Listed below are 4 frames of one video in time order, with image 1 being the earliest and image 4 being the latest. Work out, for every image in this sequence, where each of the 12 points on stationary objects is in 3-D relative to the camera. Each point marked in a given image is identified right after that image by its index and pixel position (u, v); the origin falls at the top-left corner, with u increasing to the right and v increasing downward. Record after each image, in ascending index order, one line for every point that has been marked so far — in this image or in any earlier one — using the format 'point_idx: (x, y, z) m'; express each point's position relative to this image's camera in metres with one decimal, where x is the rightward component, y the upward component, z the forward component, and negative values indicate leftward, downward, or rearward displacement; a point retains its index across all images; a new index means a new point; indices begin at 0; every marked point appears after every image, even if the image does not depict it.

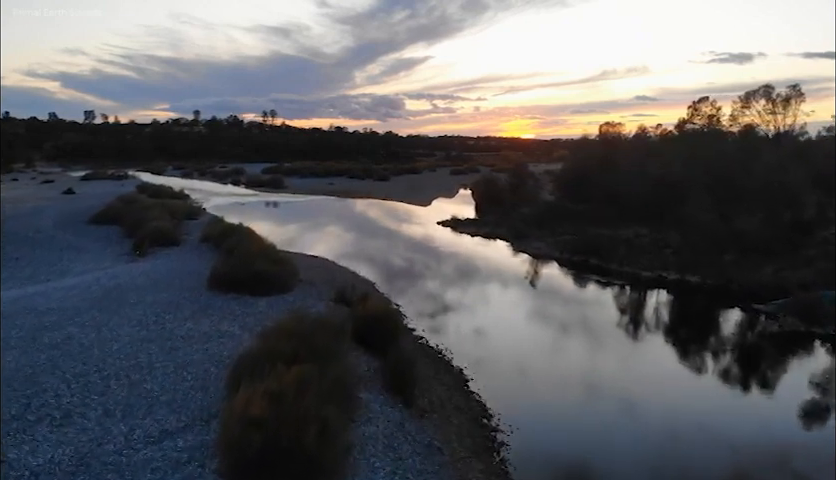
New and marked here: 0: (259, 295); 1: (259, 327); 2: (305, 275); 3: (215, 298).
0: (-4.1, -1.4, +15.8) m
1: (-3.3, -1.9, +13.0) m
2: (-3.6, -1.1, +19.6) m
3: (-5.0, -1.5, +15.5) m
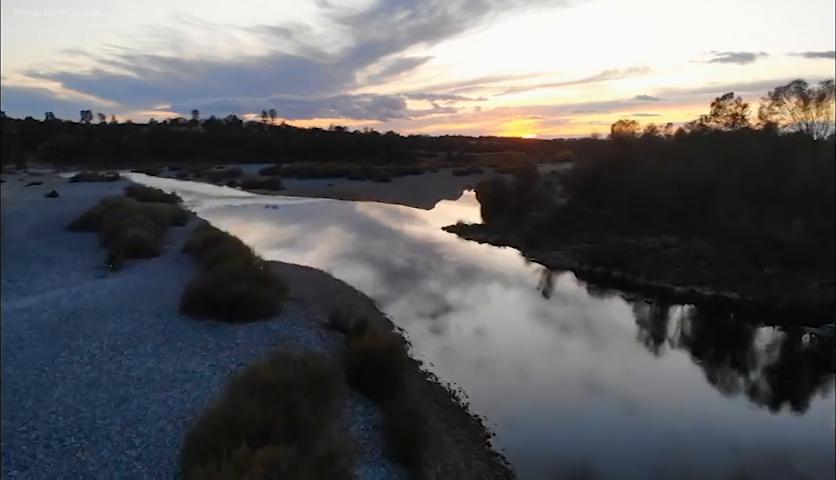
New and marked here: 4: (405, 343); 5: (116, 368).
0: (-4.0, -1.7, +13.6) m
1: (-3.2, -2.2, +10.7) m
2: (-3.4, -1.4, +17.3) m
3: (-4.9, -1.8, +13.2) m
4: (-0.3, -2.6, +15.0) m
5: (-5.3, -2.3, +11.1) m
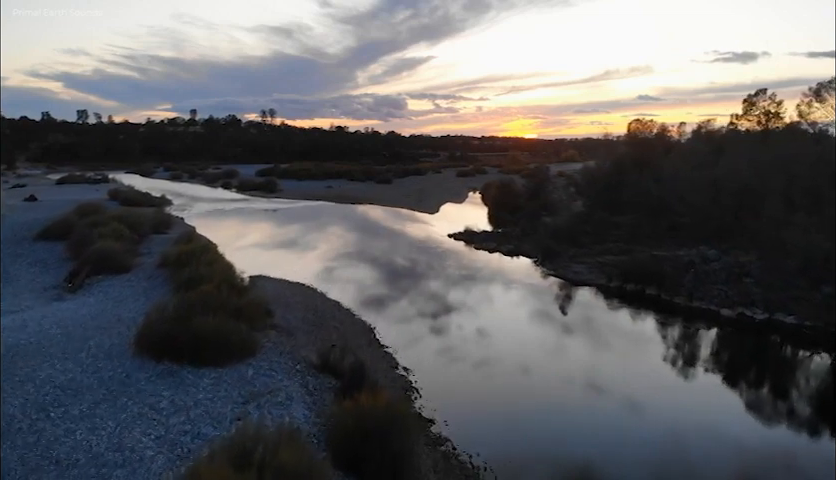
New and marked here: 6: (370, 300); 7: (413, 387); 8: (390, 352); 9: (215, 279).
0: (-3.8, -2.2, +10.9) m
1: (-3.0, -2.6, +8.0) m
2: (-3.3, -1.9, +14.6) m
3: (-4.7, -2.3, +10.5) m
4: (-0.1, -3.0, +12.4) m
5: (-5.2, -2.7, +8.4) m
6: (-1.4, -1.9, +18.7) m
7: (-0.1, -3.0, +12.8) m
8: (-0.6, -2.6, +14.3) m
9: (-4.8, -0.9, +14.7) m
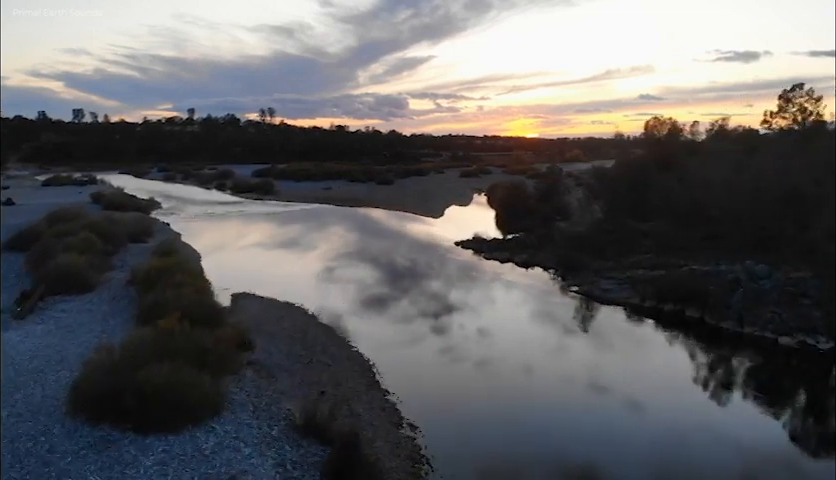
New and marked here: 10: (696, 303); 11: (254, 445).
0: (-3.6, -2.5, +8.4) m
1: (-2.8, -3.0, +5.6) m
2: (-3.1, -2.3, +12.2) m
3: (-4.6, -2.6, +8.0) m
4: (0.0, -3.4, +9.9) m
5: (-5.0, -3.1, +5.9) m
6: (-1.2, -2.3, +16.2) m
7: (+0.1, -3.4, +10.4) m
8: (-0.5, -3.0, +11.8) m
9: (-4.6, -1.3, +12.2) m
10: (+8.6, -1.9, +19.9) m
11: (-2.2, -2.7, +8.4) m
